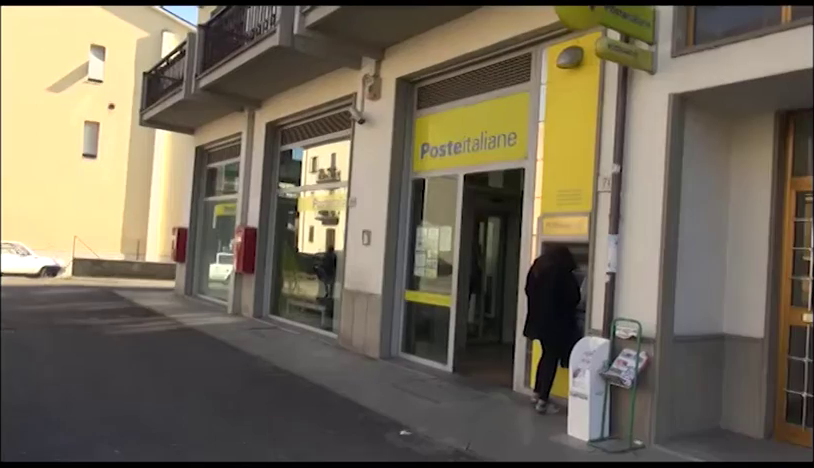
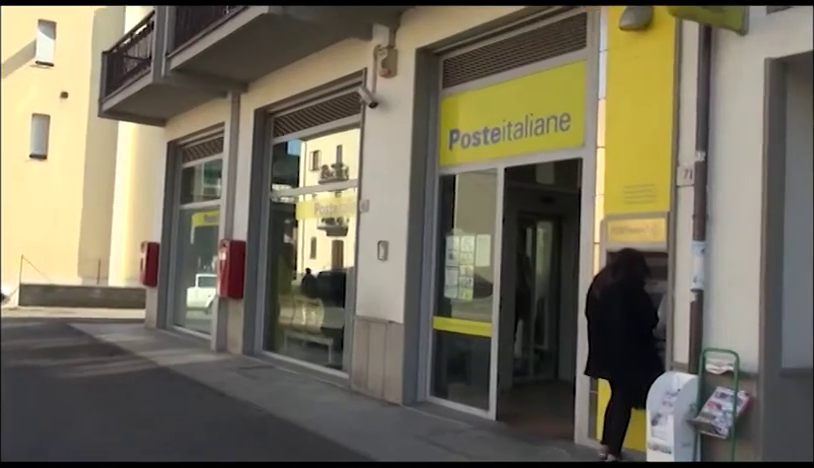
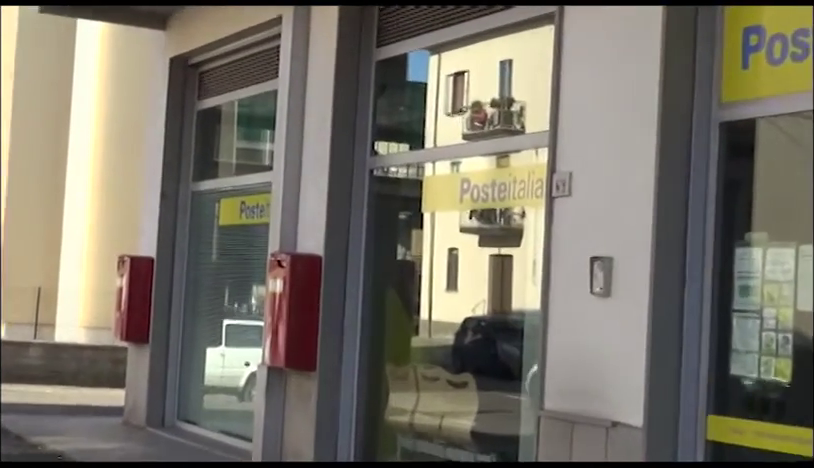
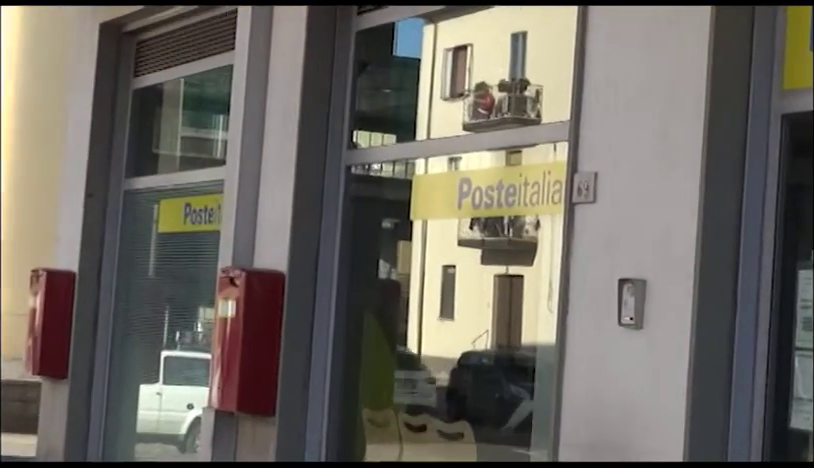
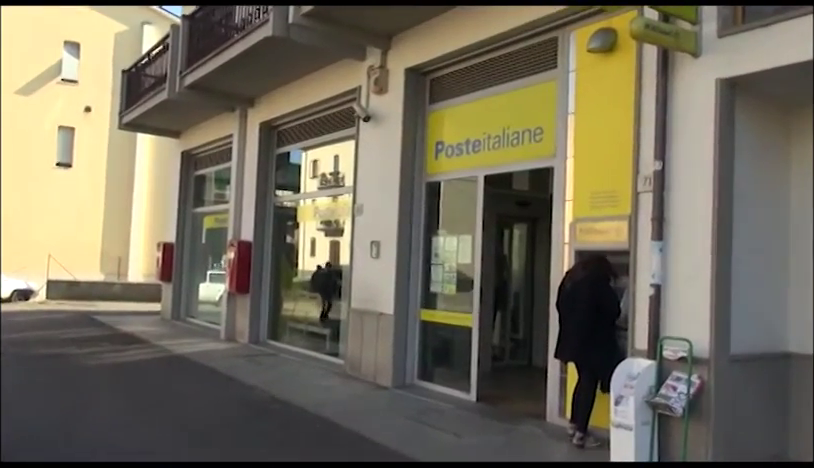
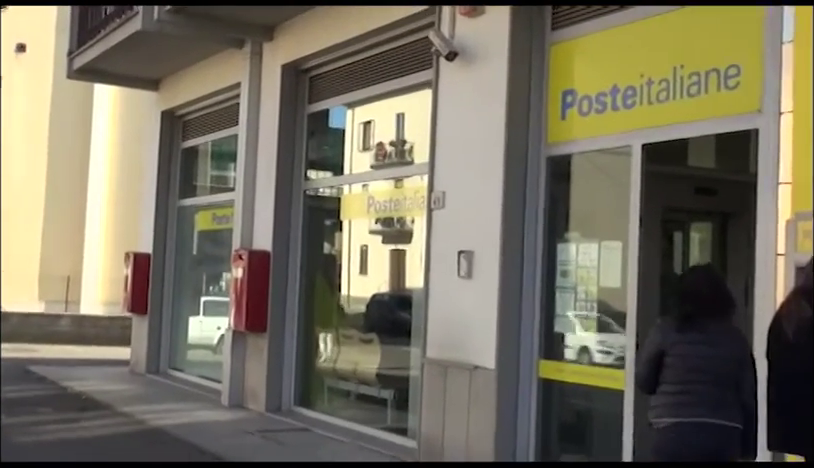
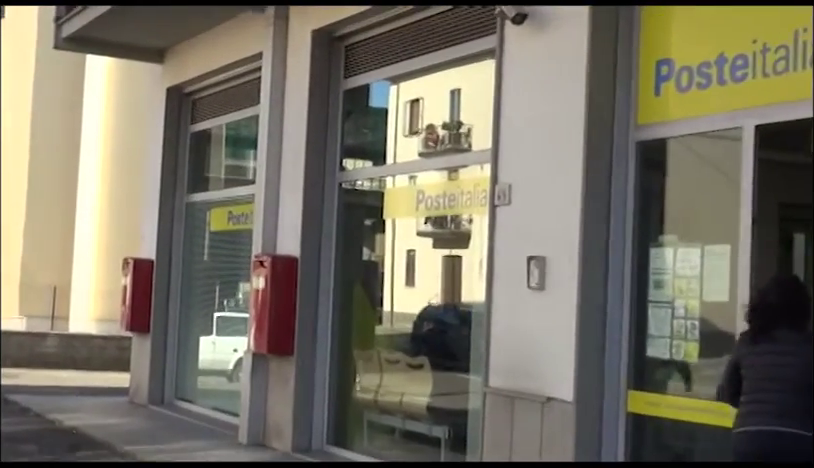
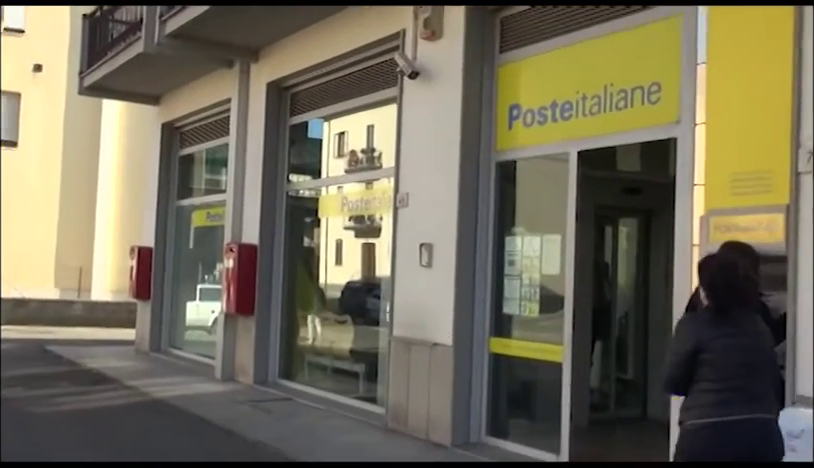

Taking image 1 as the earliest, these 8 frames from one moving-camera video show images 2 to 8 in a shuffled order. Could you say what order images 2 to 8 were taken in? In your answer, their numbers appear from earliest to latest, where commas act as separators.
5, 2, 8, 6, 7, 3, 4
